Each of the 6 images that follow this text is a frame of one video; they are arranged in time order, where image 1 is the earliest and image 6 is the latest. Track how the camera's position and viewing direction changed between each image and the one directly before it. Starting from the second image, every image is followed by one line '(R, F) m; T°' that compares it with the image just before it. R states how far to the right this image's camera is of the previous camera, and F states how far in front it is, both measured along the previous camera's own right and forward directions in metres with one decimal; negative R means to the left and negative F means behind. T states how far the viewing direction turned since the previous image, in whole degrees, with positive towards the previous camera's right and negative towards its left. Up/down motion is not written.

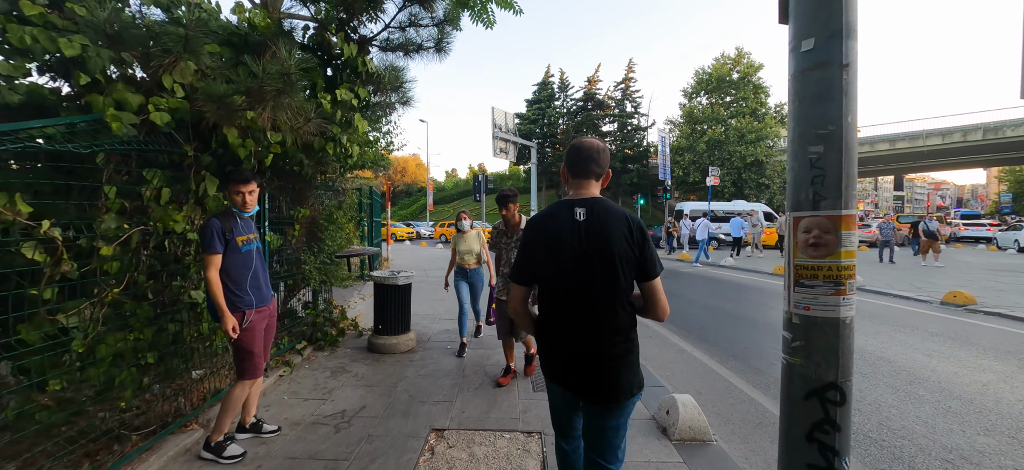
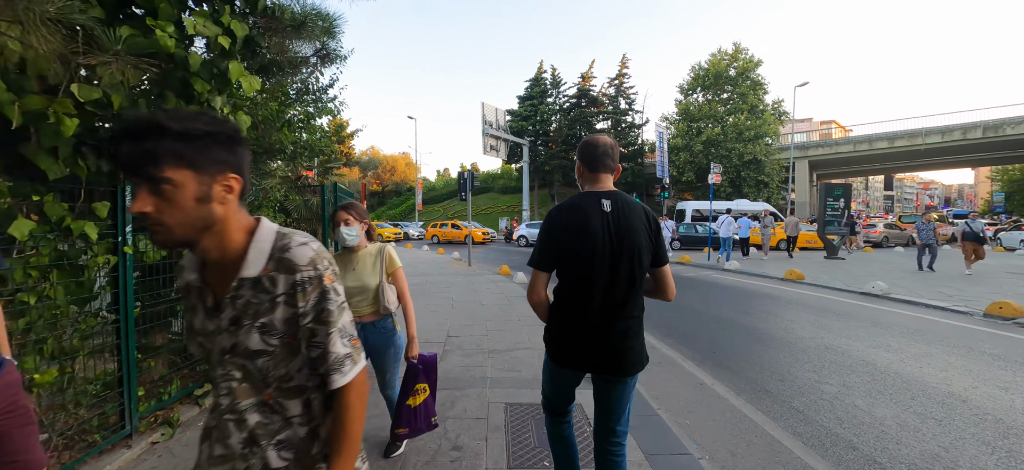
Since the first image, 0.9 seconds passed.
(+0.2, +1.0) m; +1°
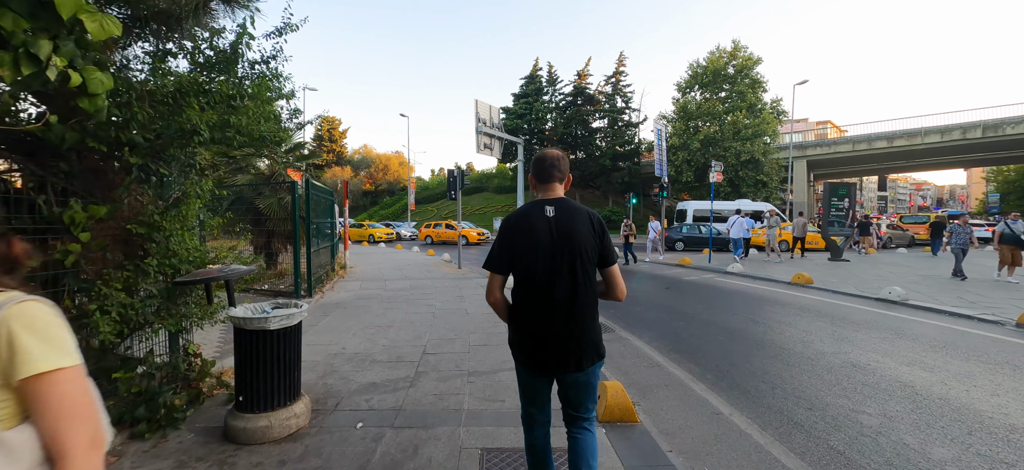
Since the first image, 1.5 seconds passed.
(+0.1, +0.6) m; +1°
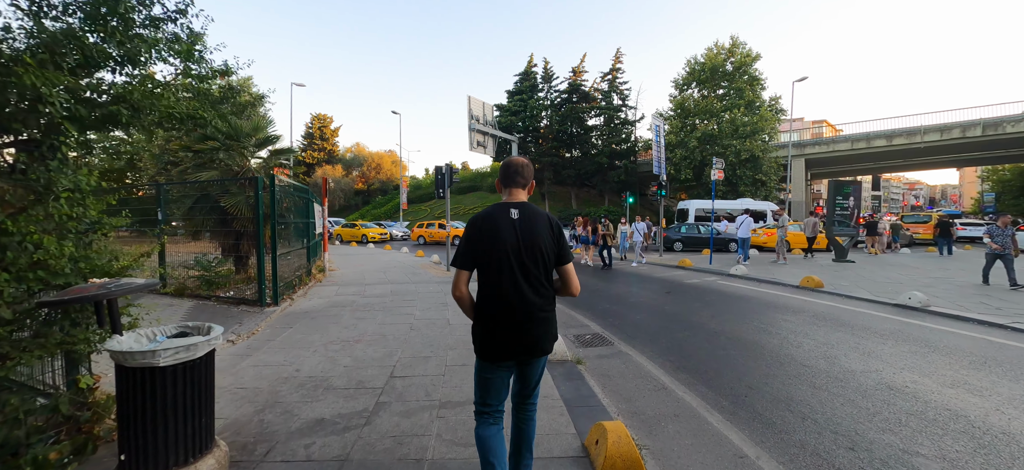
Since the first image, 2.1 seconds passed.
(+0.1, +0.7) m; +1°
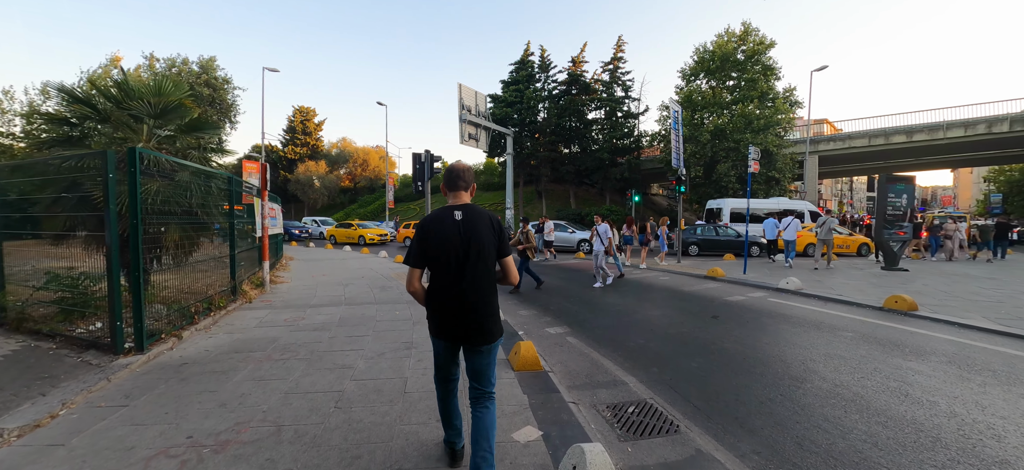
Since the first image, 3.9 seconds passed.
(0.0, +2.2) m; +1°
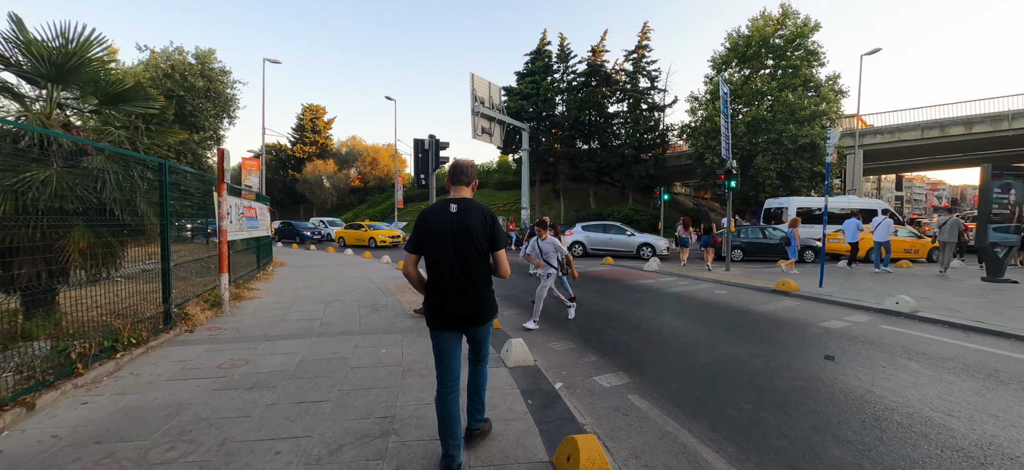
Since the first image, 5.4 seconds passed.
(-0.2, +1.8) m; -2°
